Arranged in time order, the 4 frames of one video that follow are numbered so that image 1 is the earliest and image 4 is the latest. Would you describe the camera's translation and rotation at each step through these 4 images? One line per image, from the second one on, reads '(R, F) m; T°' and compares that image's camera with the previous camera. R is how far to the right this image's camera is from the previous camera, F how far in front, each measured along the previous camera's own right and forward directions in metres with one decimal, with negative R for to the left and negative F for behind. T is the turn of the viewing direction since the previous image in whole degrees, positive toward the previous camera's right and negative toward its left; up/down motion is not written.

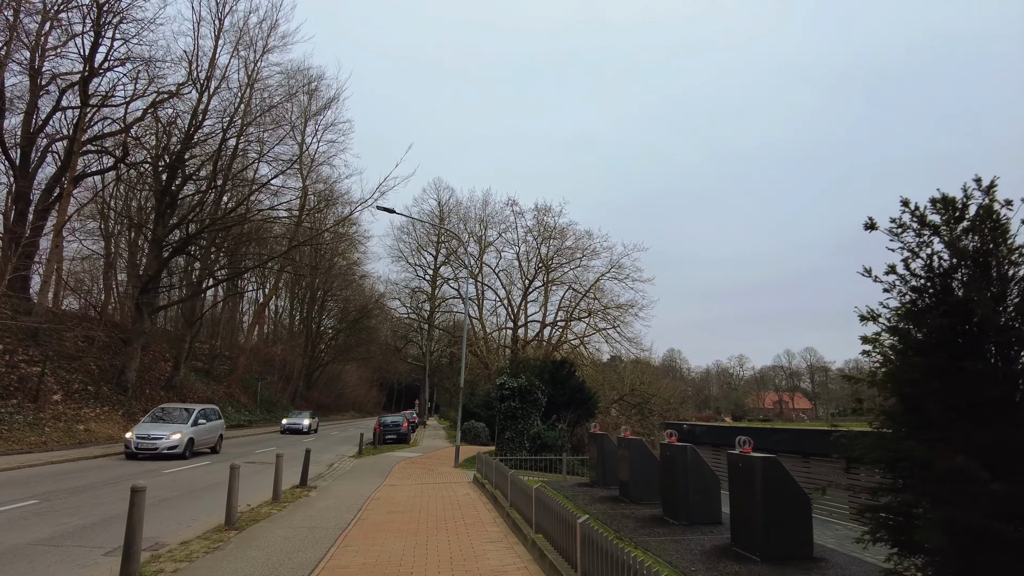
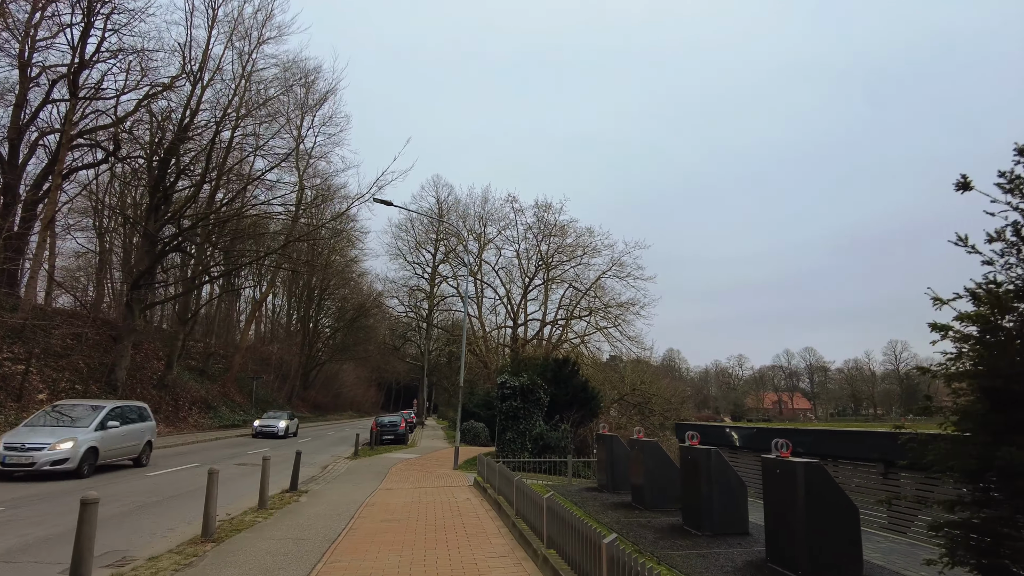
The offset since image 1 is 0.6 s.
(-0.1, +0.5) m; 0°
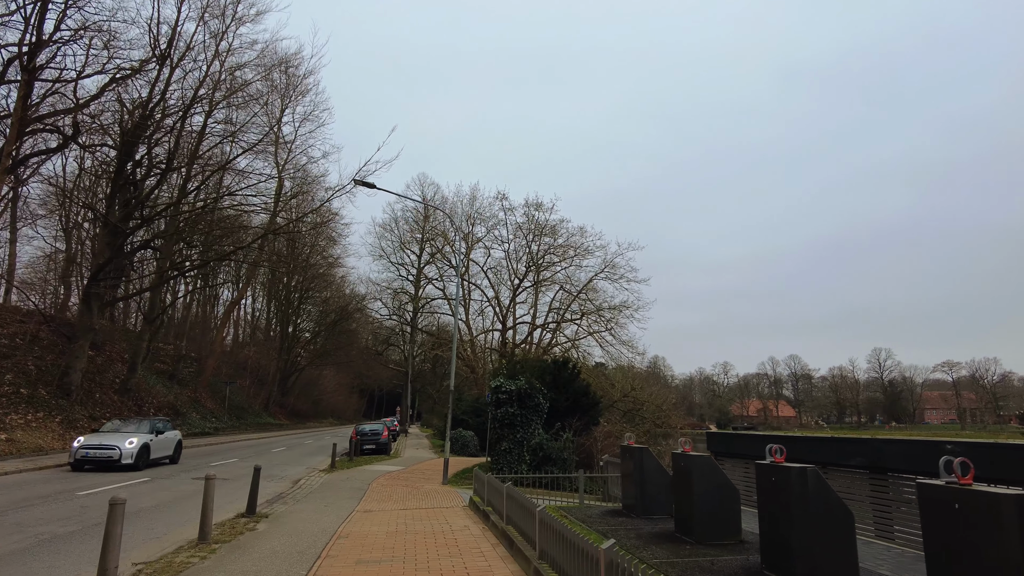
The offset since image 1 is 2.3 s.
(-0.2, +1.3) m; +1°
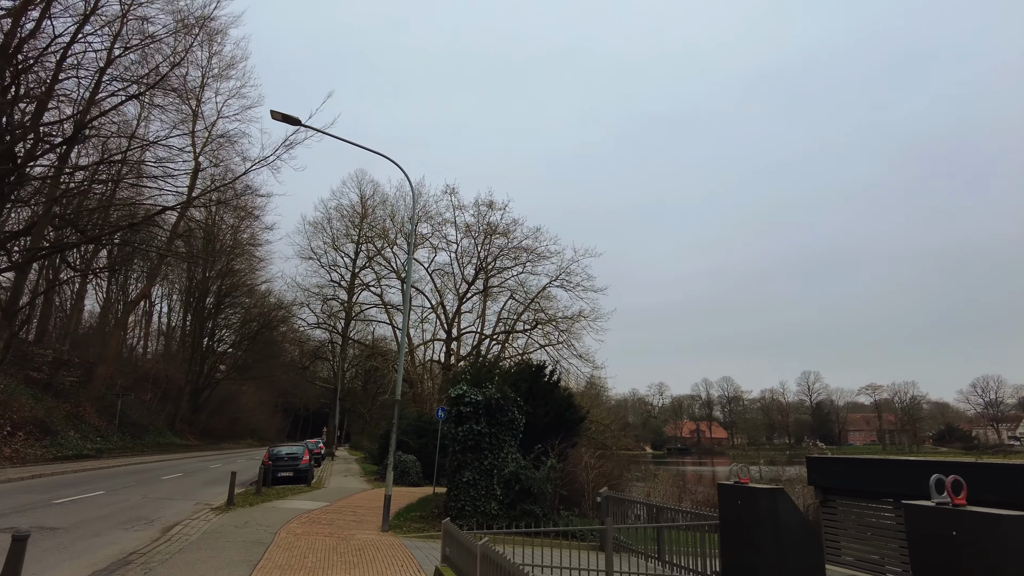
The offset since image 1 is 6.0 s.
(-0.5, +2.9) m; +6°
